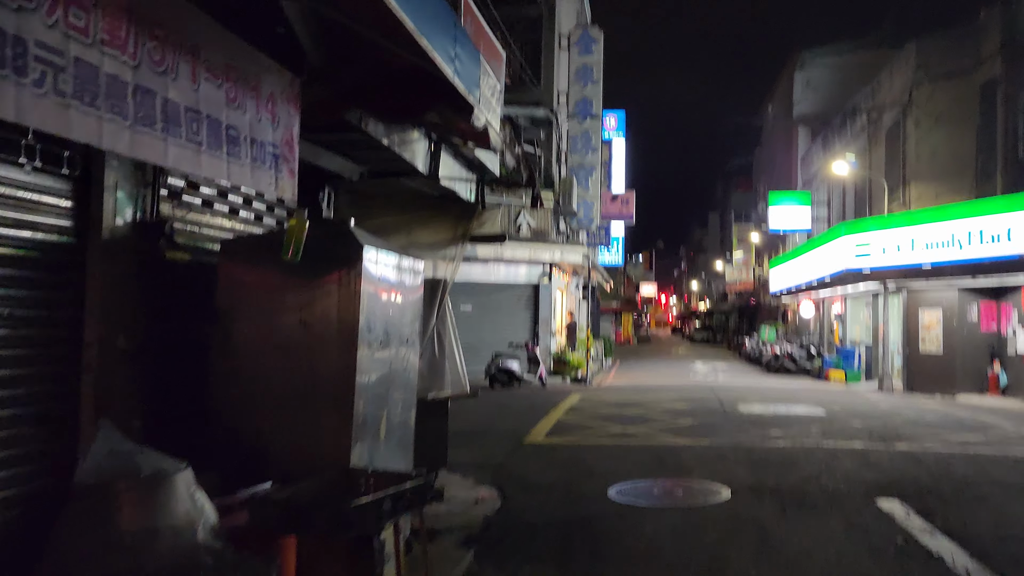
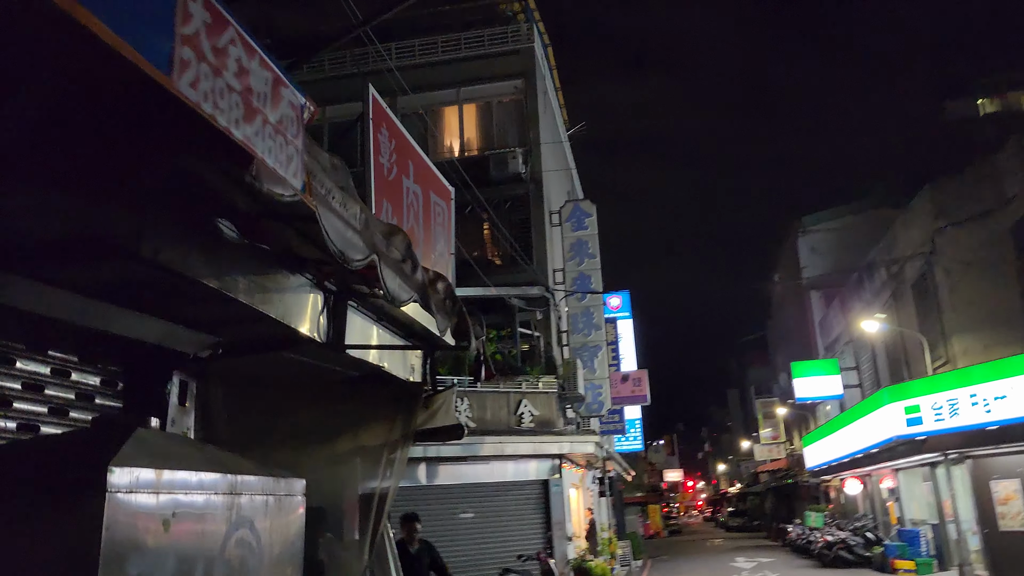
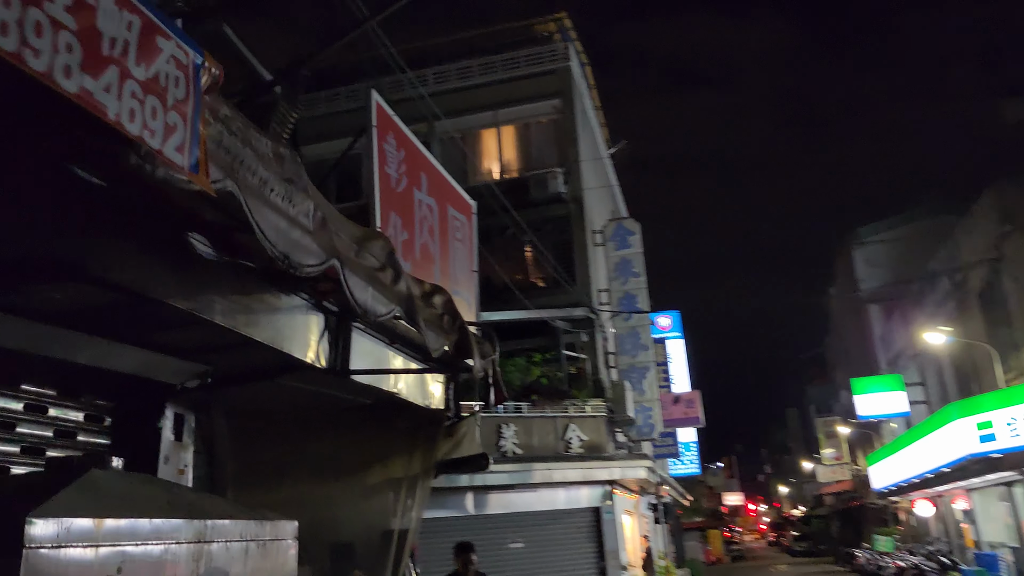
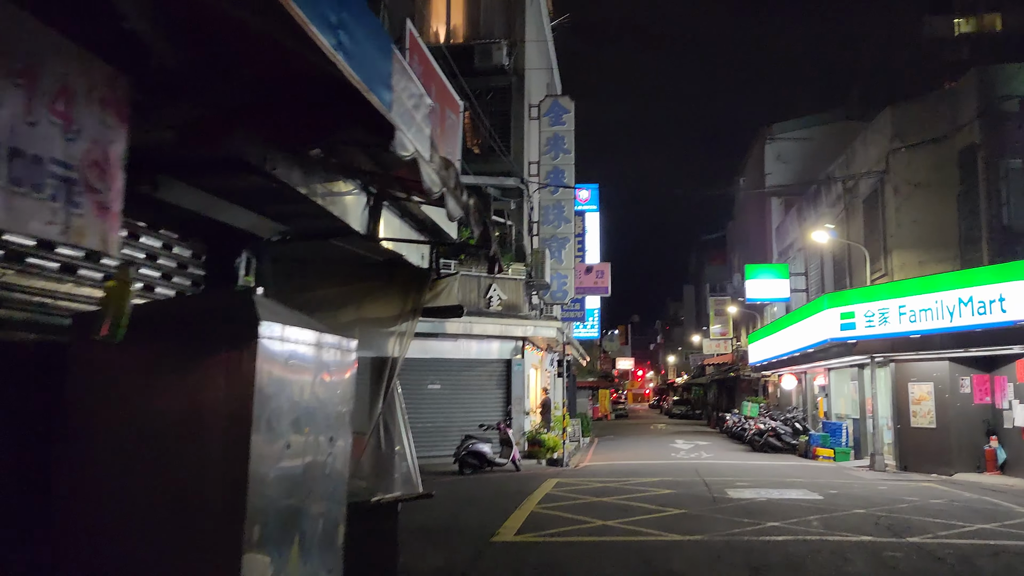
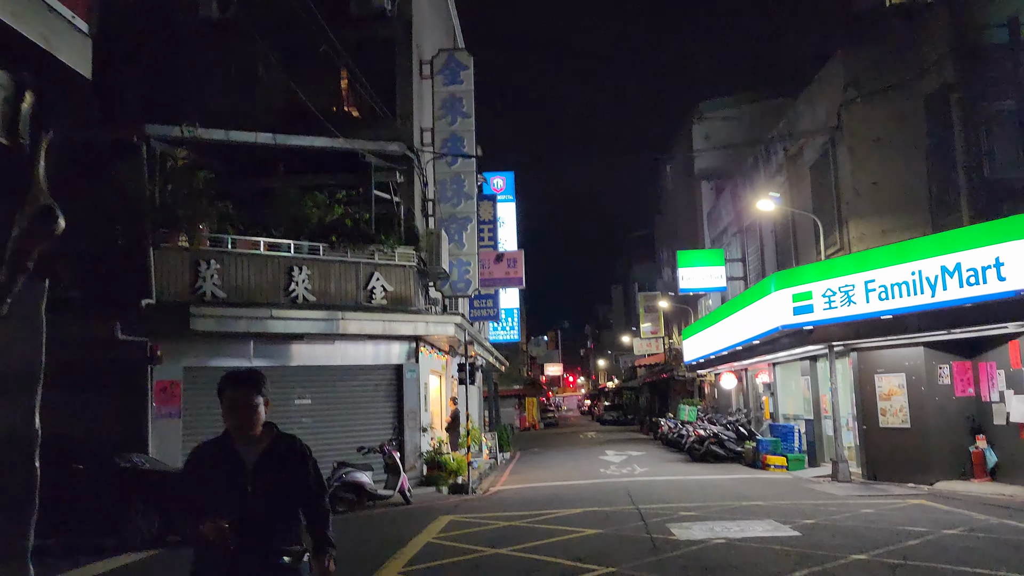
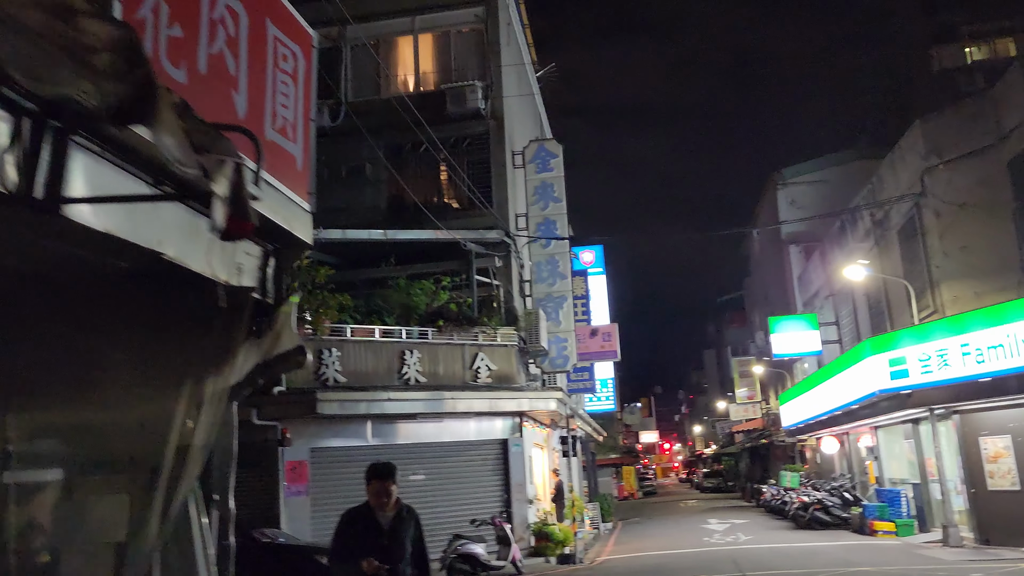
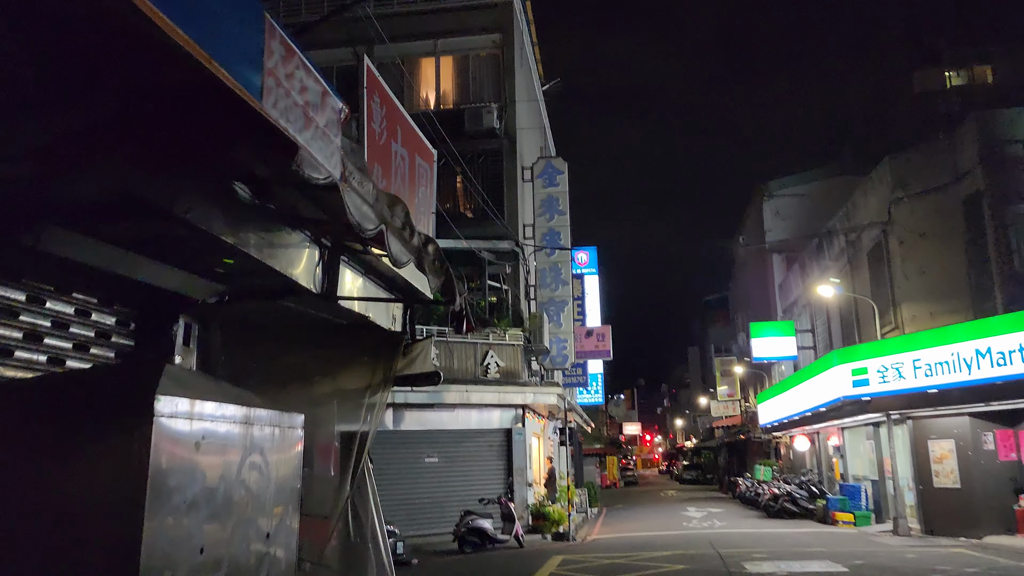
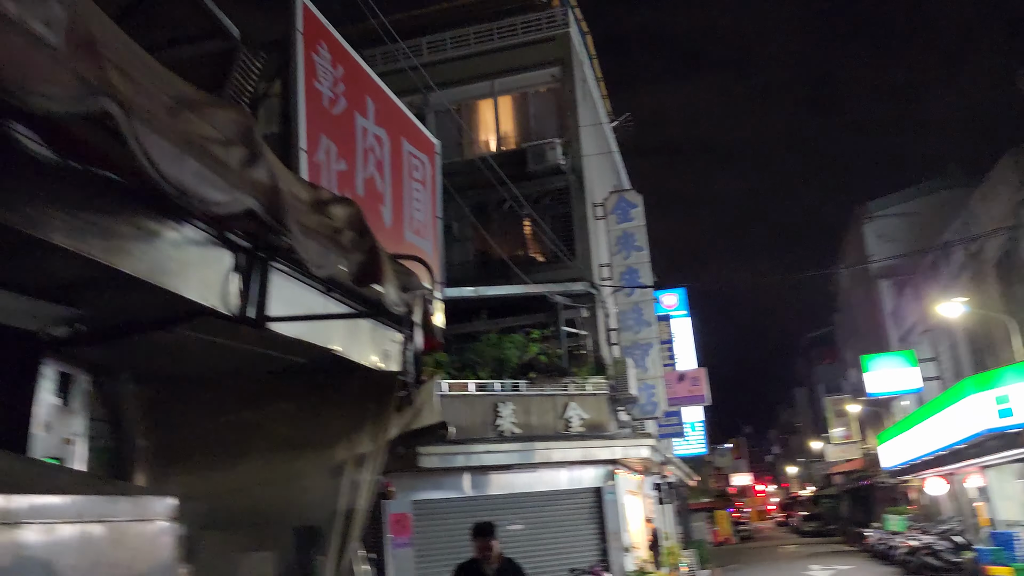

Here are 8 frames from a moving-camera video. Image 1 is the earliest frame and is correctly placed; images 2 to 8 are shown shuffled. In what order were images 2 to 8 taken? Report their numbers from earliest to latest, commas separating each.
4, 7, 2, 3, 8, 6, 5
